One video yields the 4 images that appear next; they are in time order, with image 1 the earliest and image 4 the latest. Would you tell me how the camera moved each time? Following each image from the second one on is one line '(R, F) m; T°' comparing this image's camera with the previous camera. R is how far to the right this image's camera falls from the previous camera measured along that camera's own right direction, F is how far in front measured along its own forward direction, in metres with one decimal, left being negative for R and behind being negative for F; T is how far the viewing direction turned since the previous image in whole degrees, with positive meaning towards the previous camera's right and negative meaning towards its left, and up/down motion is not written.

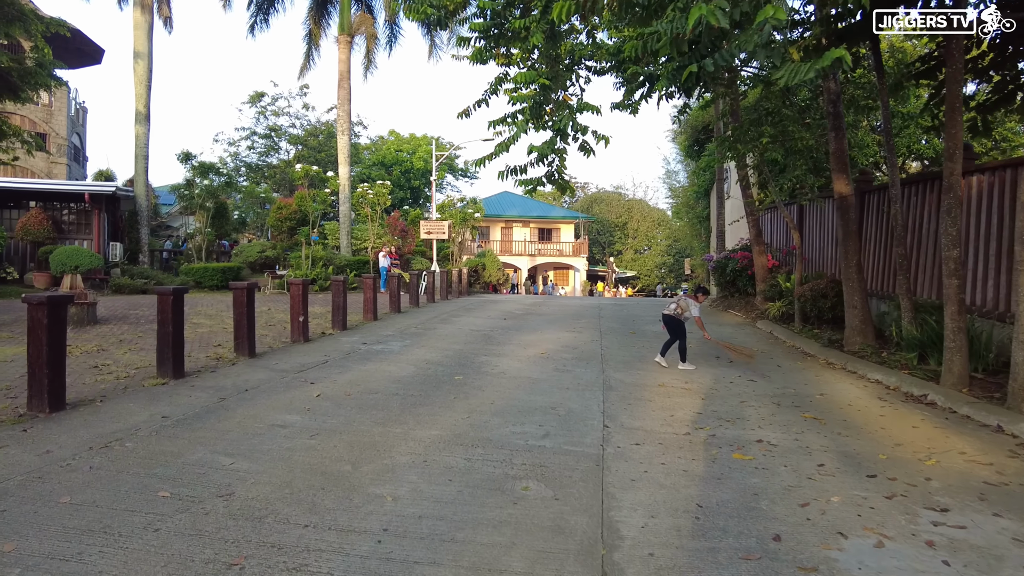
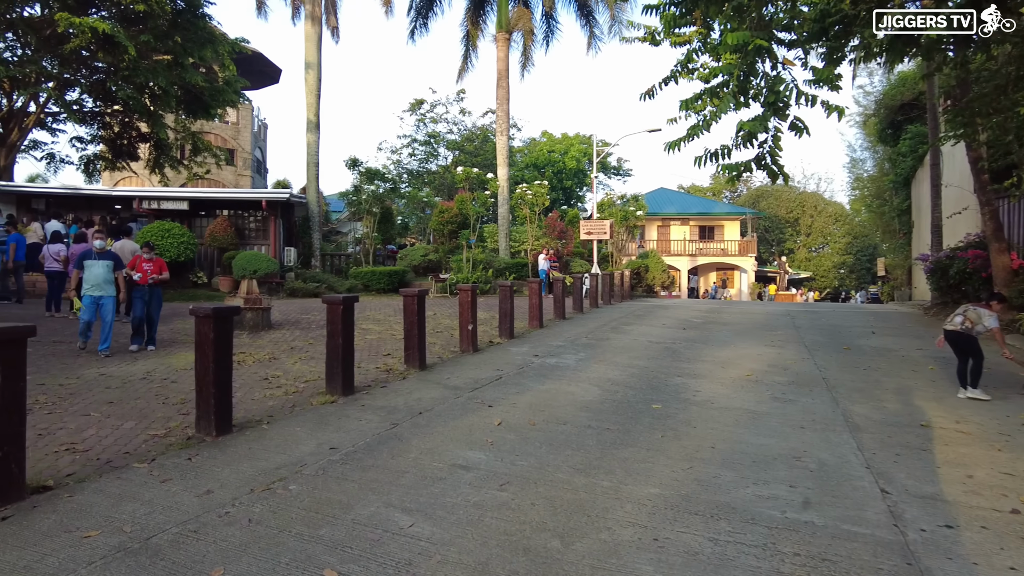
(-0.6, +1.1) m; -13°
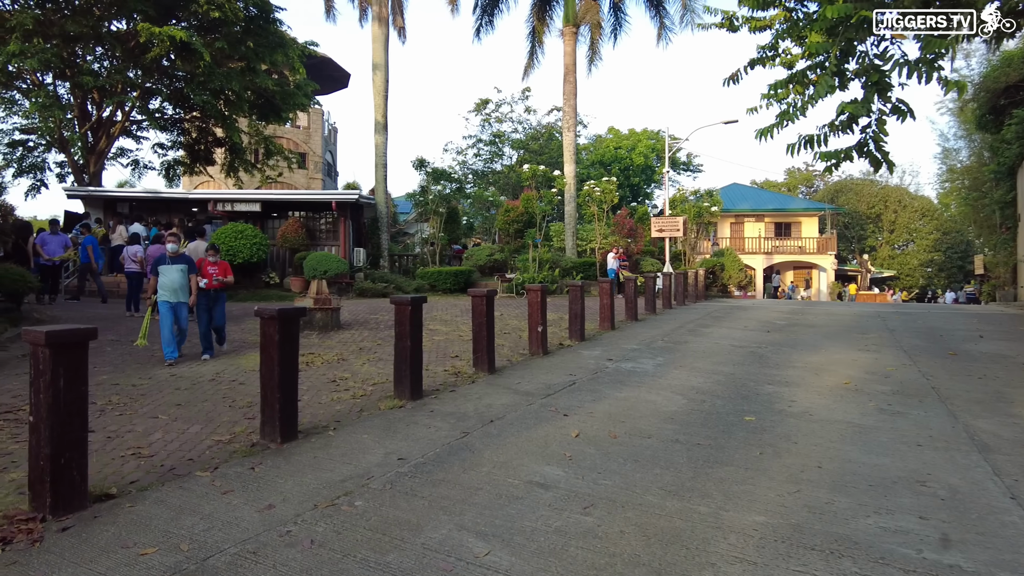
(-0.1, +0.4) m; -5°
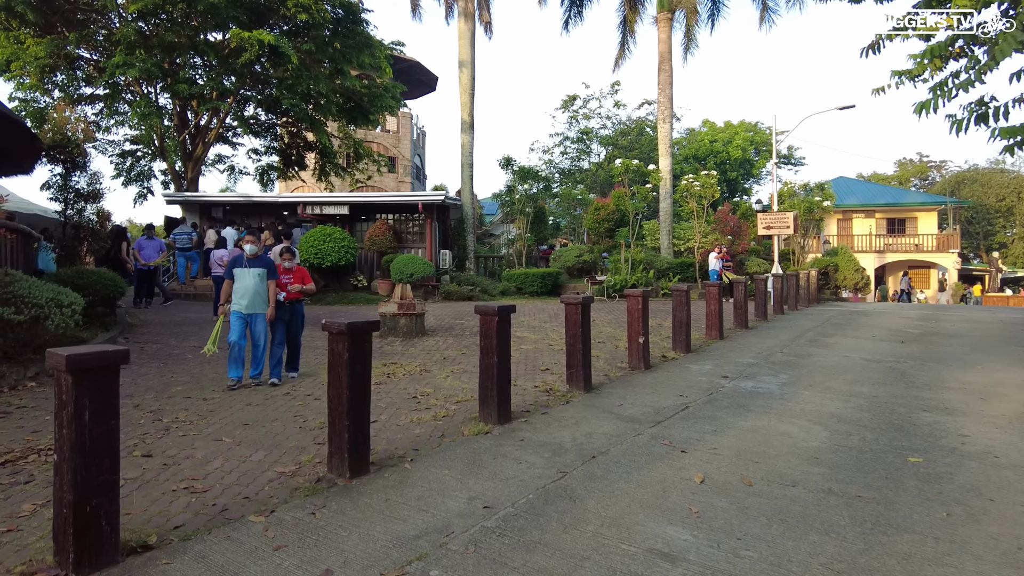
(-0.1, +0.8) m; -7°
